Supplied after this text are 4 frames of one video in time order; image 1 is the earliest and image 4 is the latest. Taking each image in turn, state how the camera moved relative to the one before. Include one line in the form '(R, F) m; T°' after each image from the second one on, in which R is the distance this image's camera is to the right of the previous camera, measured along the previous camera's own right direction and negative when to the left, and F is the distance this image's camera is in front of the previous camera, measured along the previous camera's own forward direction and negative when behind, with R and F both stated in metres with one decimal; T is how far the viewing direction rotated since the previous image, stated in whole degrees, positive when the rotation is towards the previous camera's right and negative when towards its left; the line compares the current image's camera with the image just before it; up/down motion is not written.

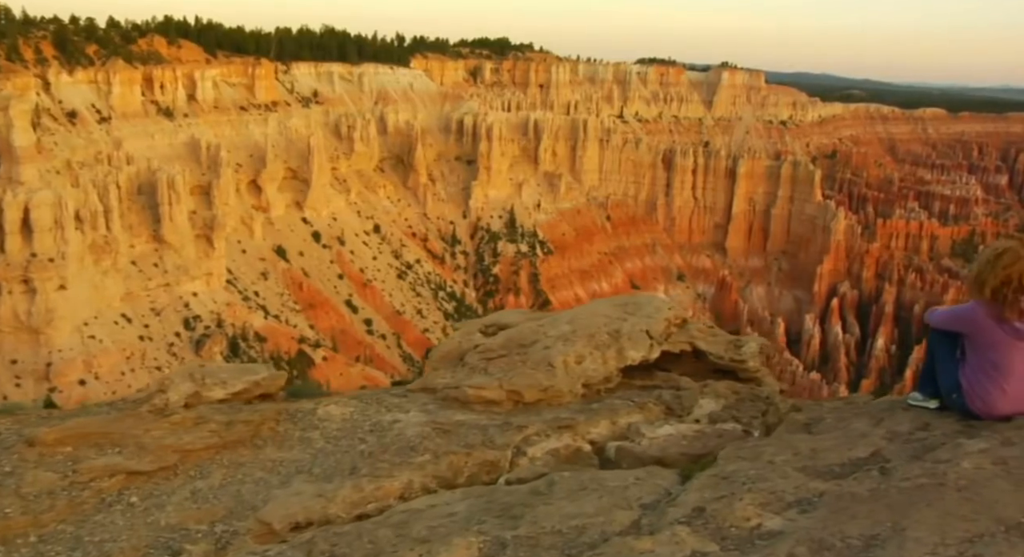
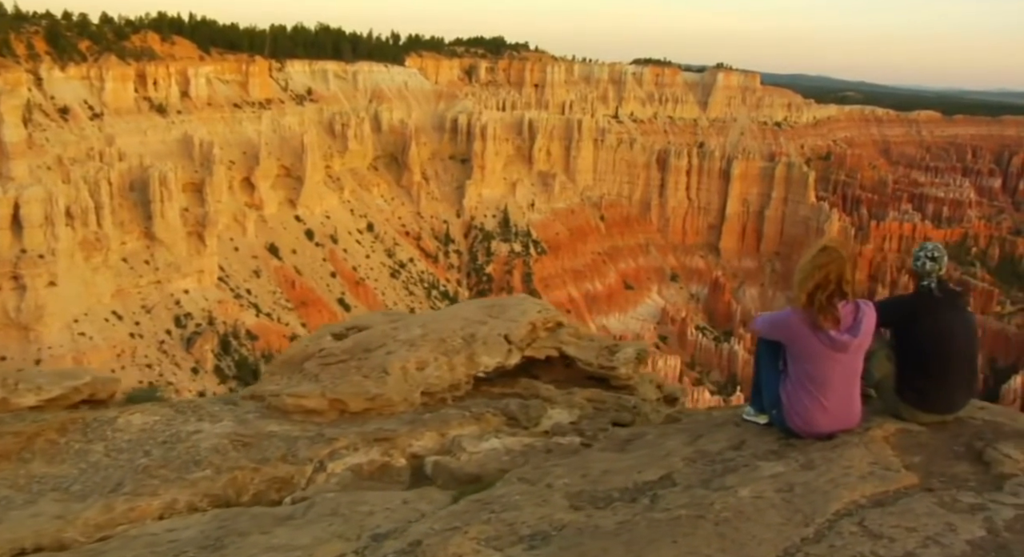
(+1.5, +0.6) m; 0°
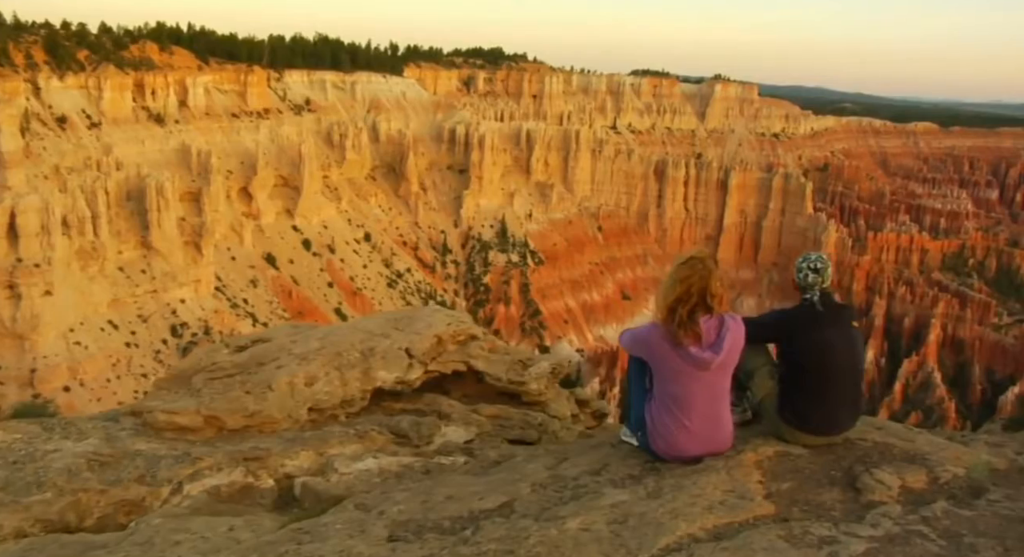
(+1.0, +0.3) m; 0°
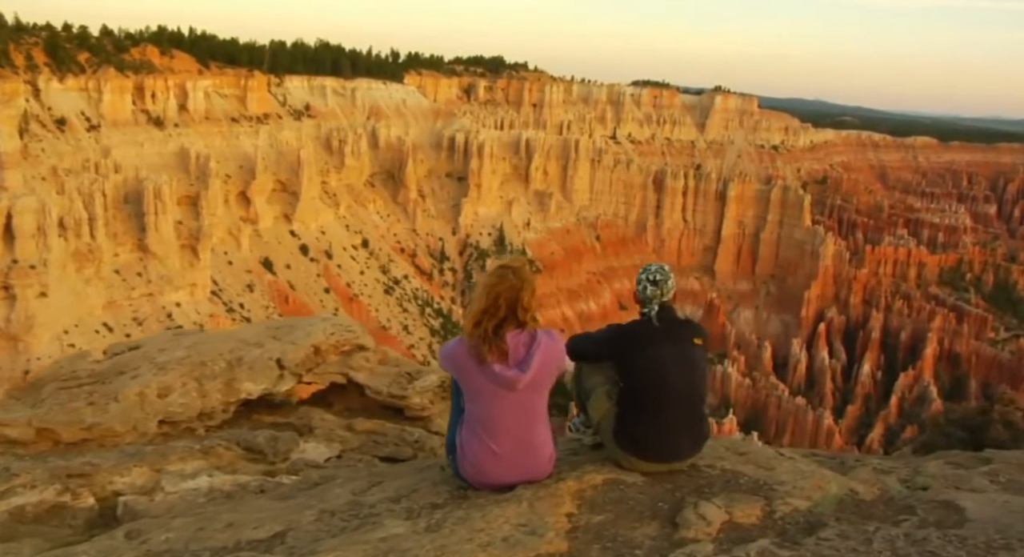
(+1.1, +0.4) m; 0°
